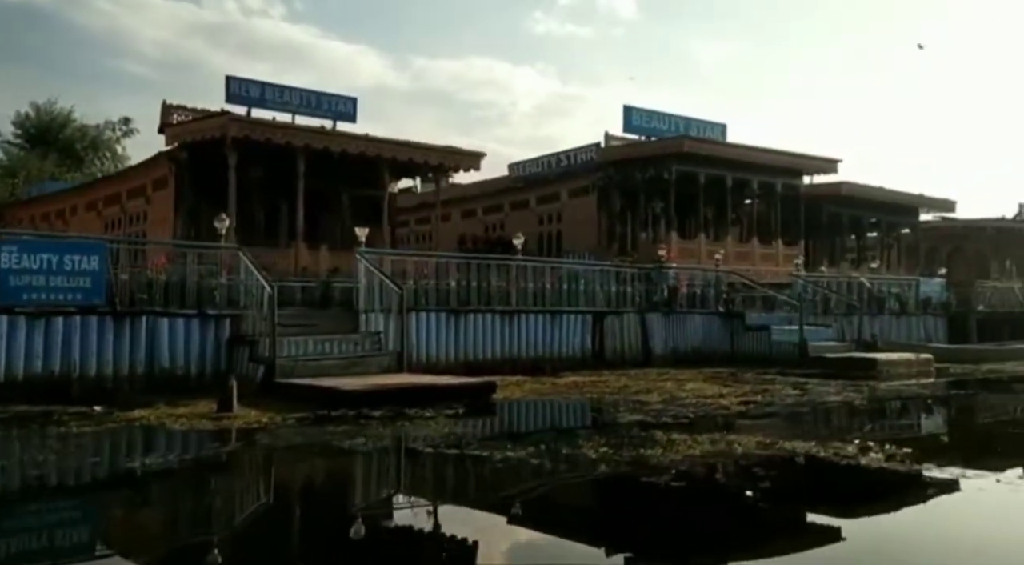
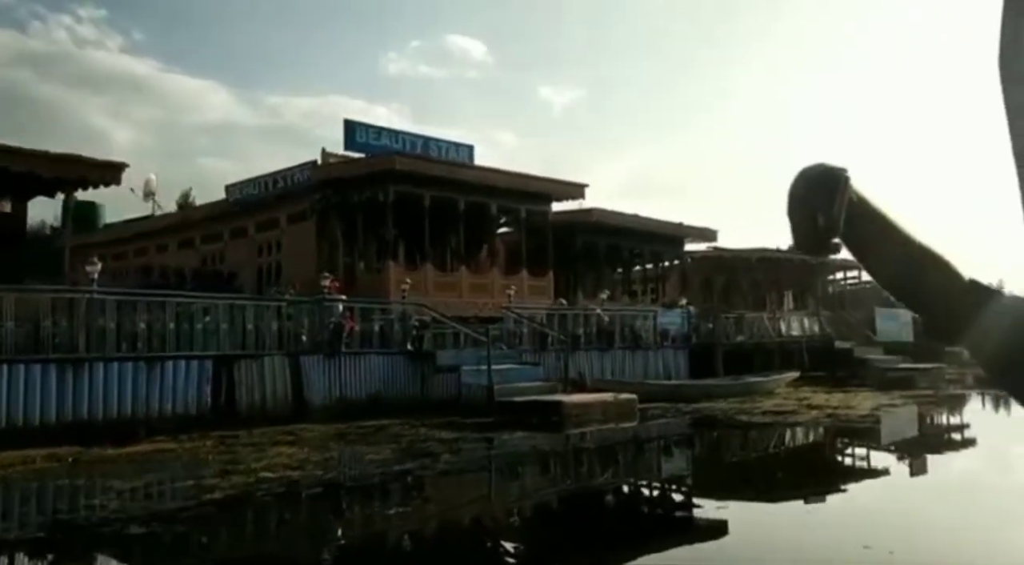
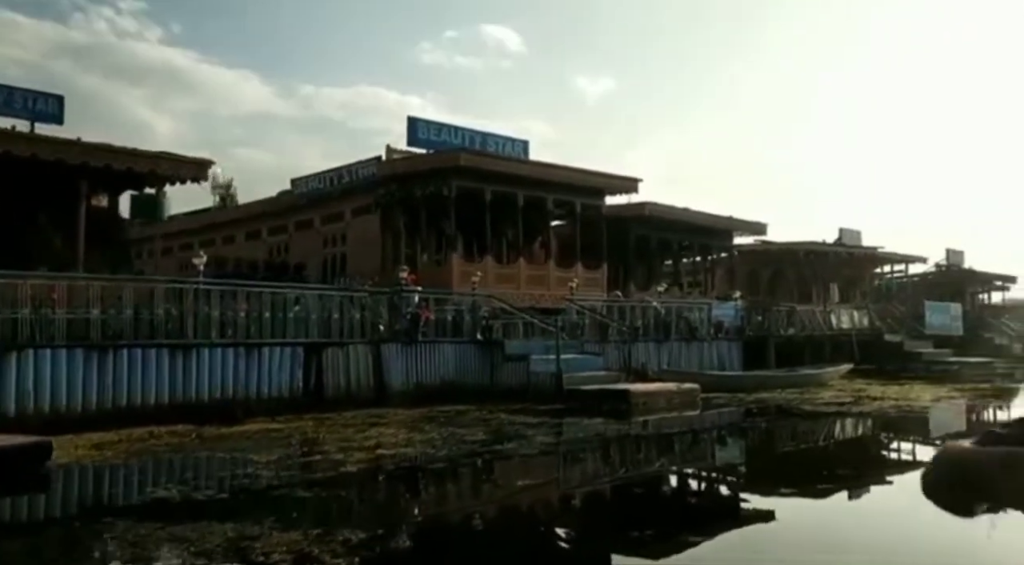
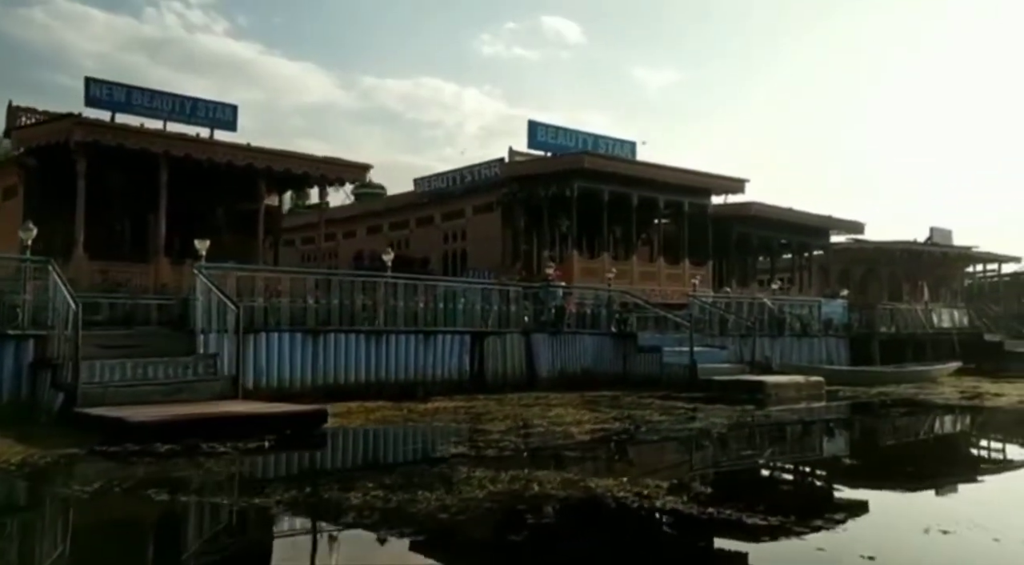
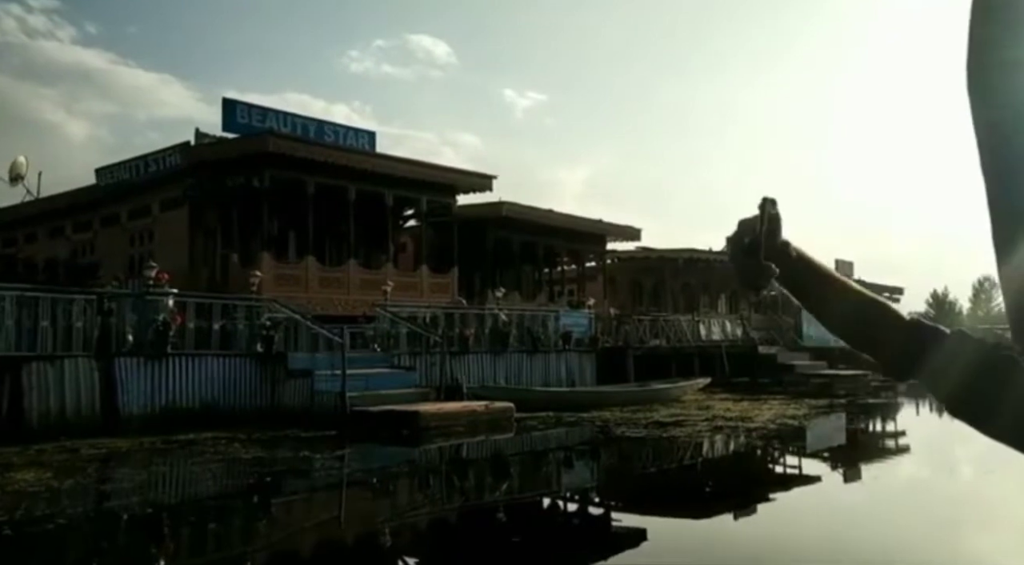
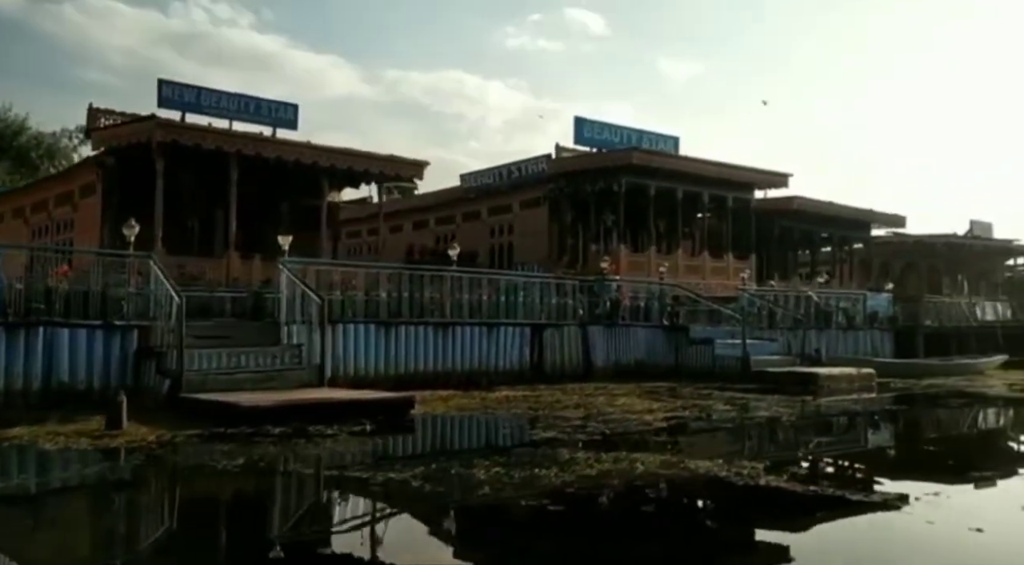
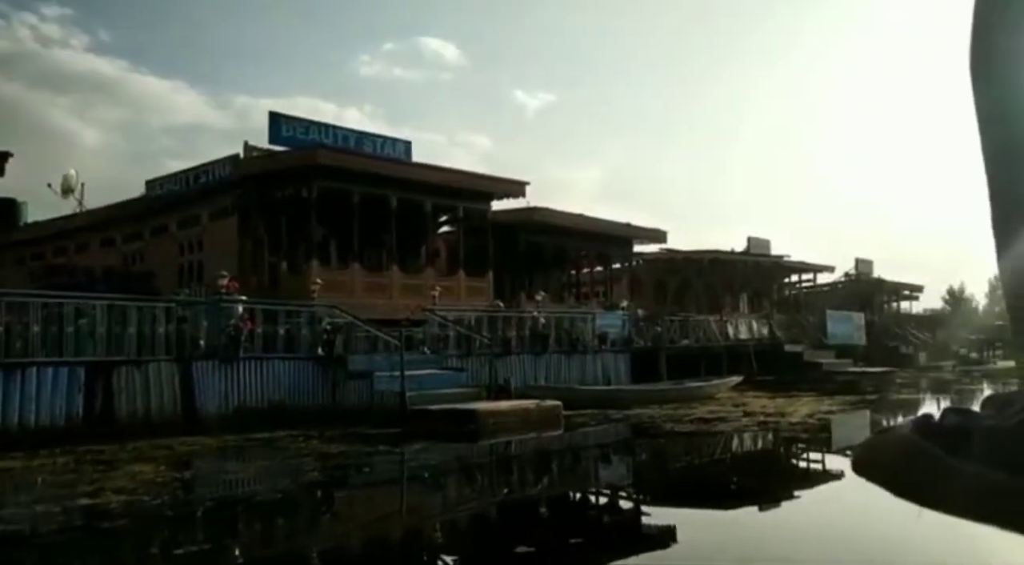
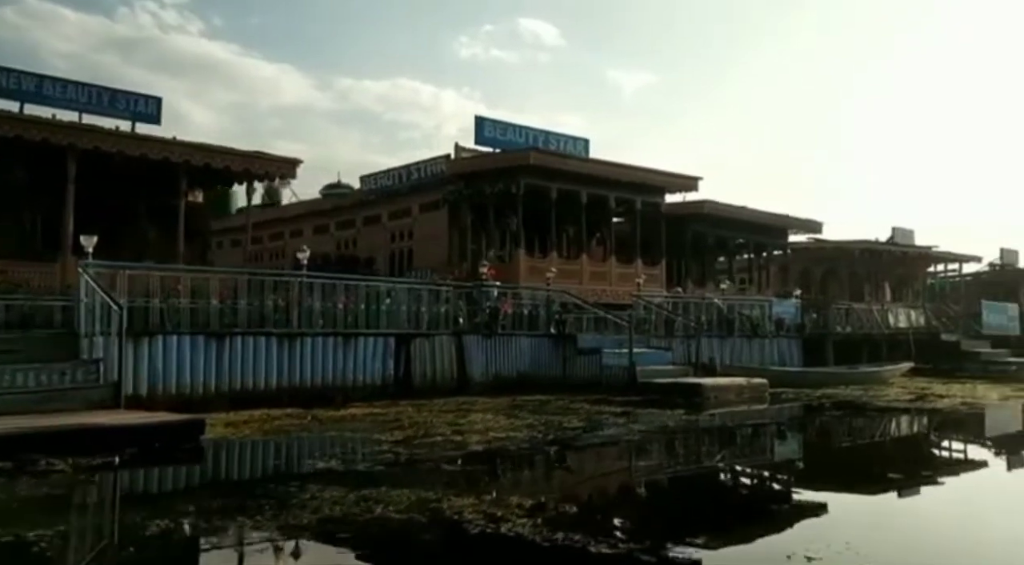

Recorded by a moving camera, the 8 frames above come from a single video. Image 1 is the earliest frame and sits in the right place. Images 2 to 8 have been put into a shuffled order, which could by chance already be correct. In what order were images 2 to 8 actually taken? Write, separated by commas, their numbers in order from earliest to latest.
6, 4, 8, 3, 2, 7, 5
